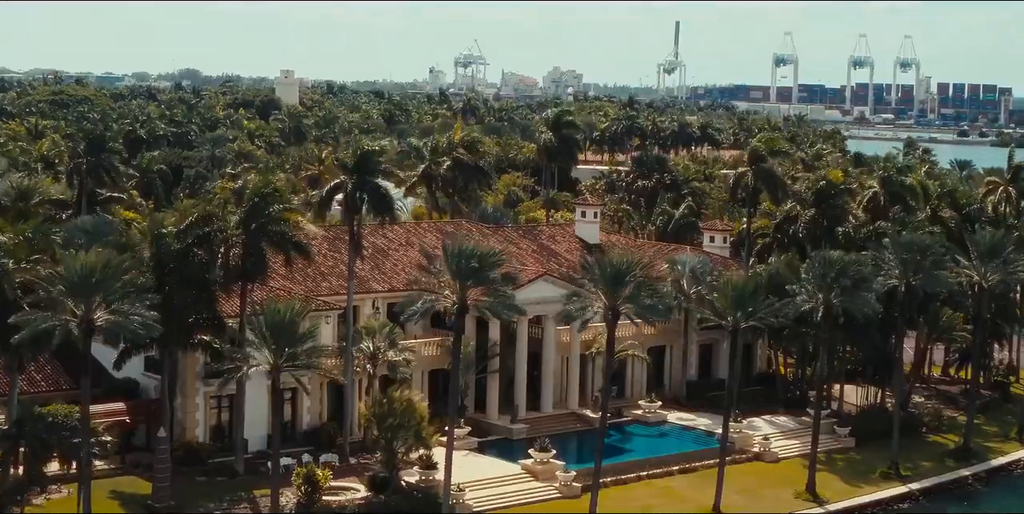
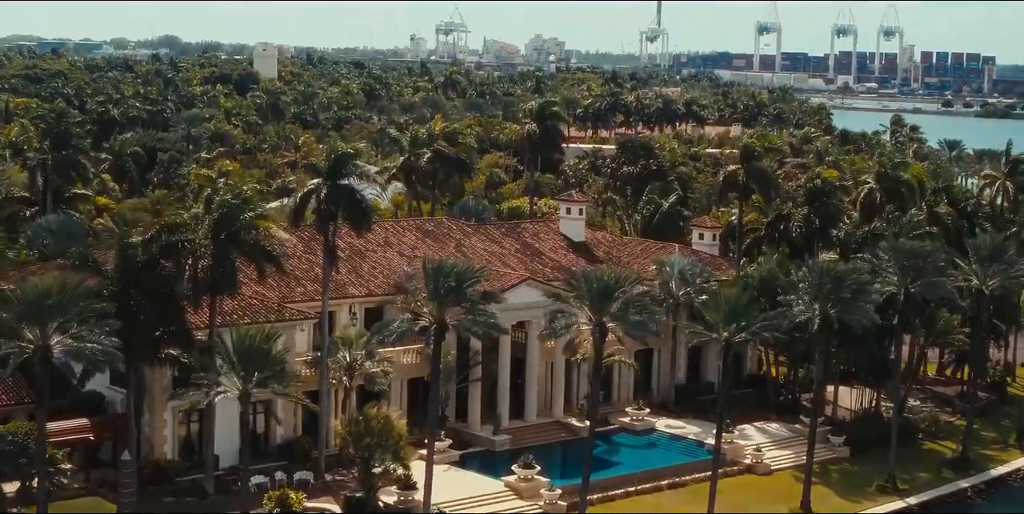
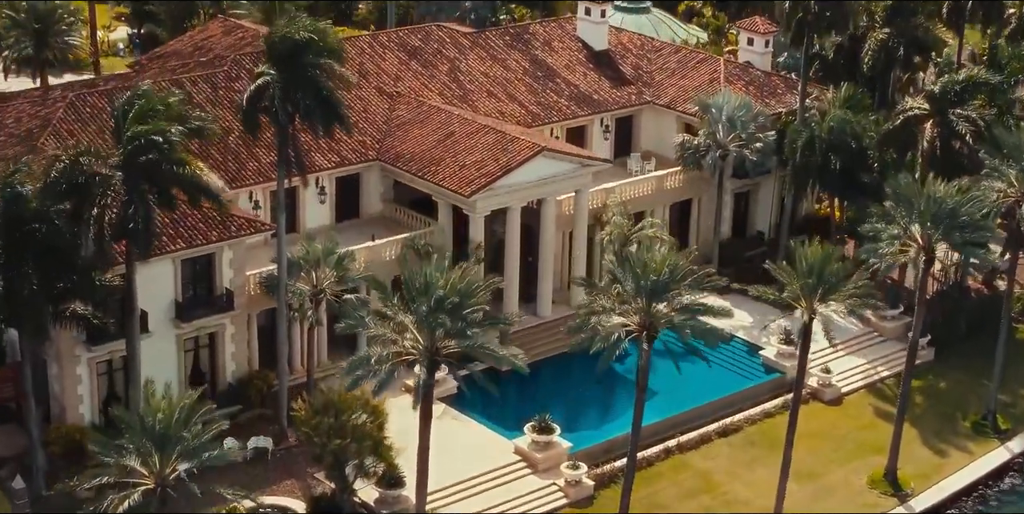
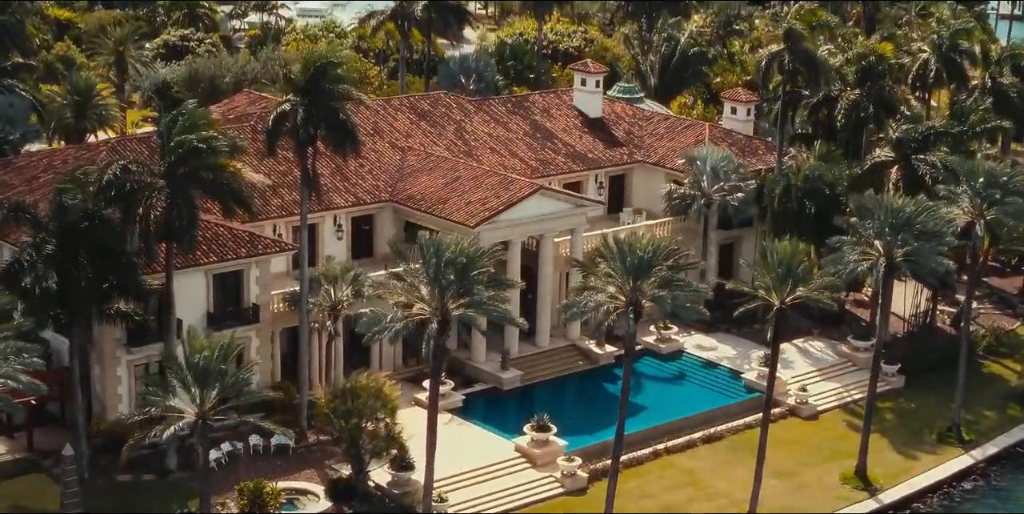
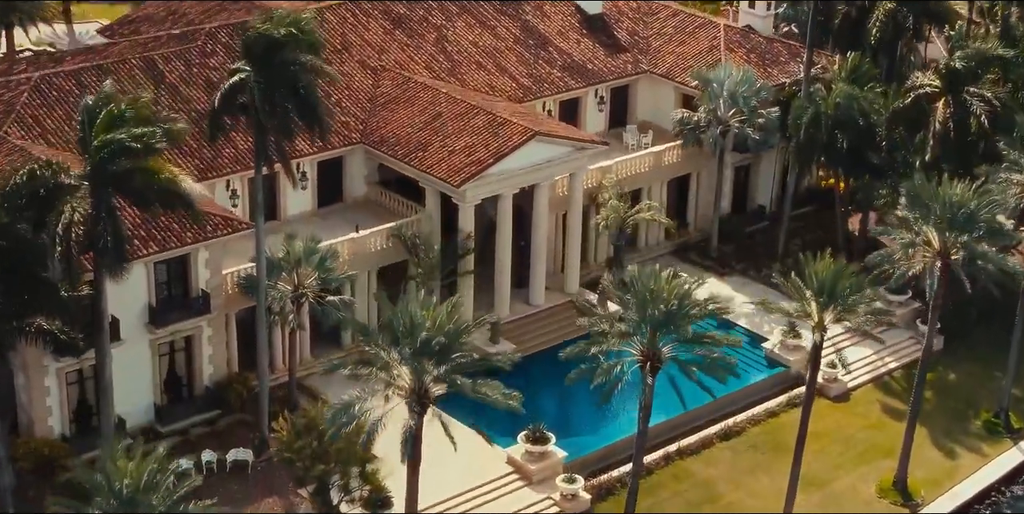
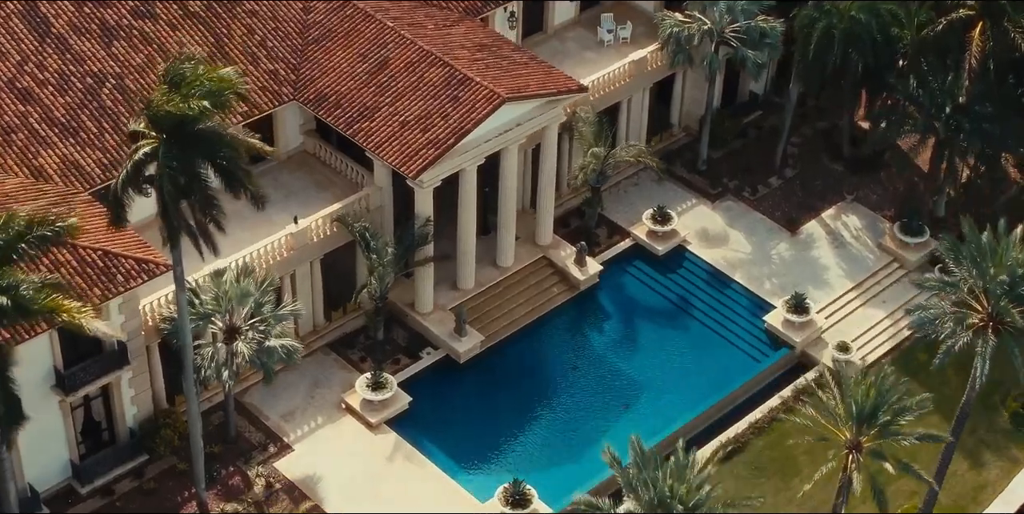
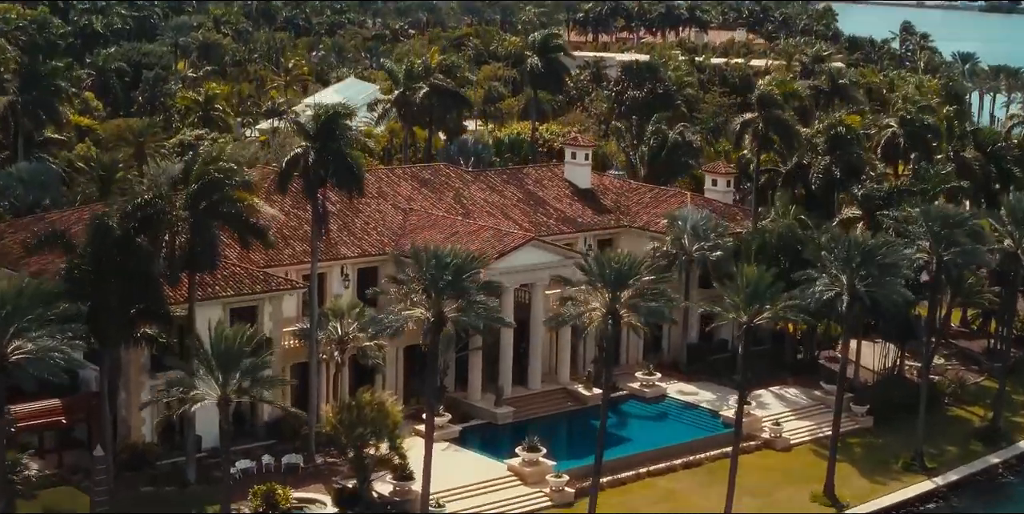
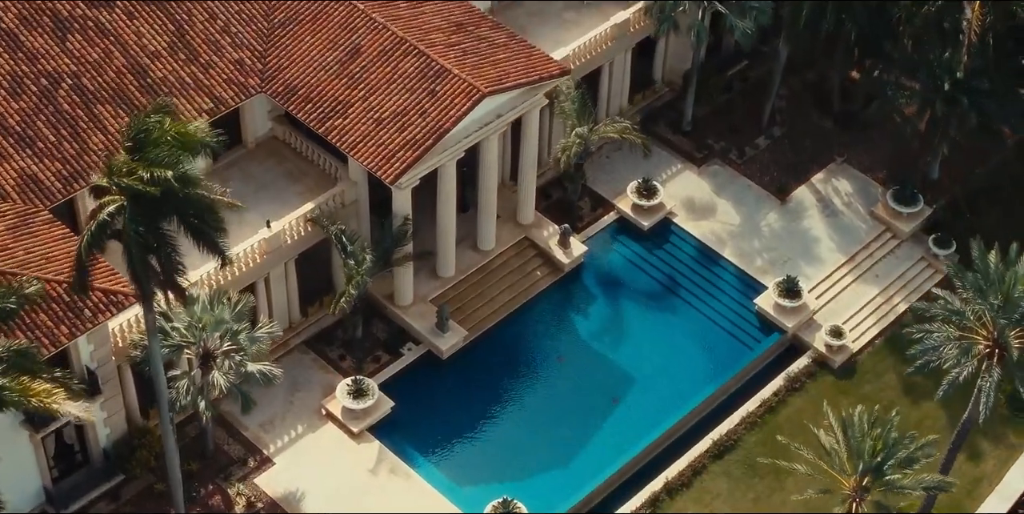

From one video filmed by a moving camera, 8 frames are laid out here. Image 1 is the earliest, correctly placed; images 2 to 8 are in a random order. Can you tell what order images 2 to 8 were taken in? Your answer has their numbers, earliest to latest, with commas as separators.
2, 7, 4, 3, 5, 6, 8
